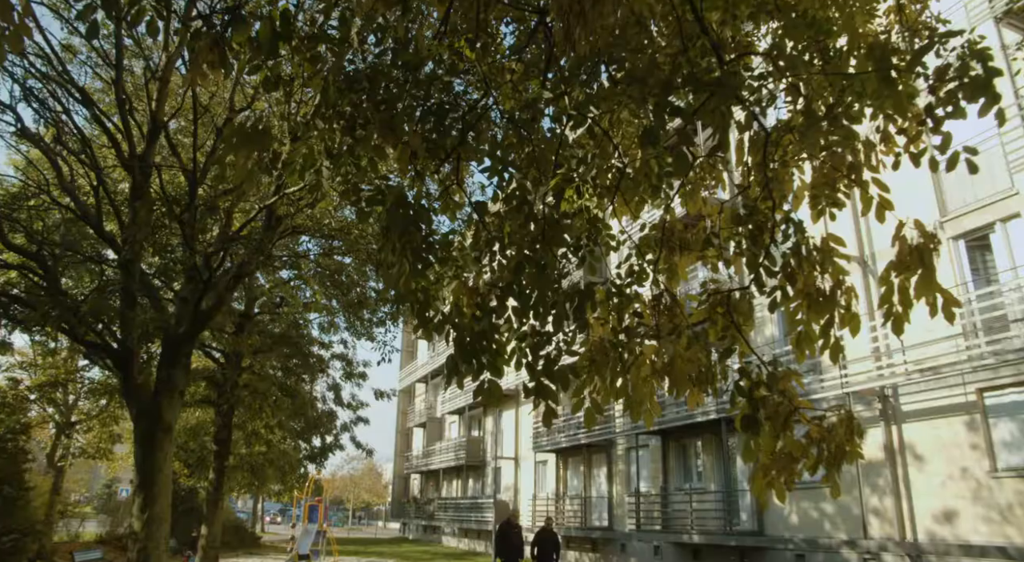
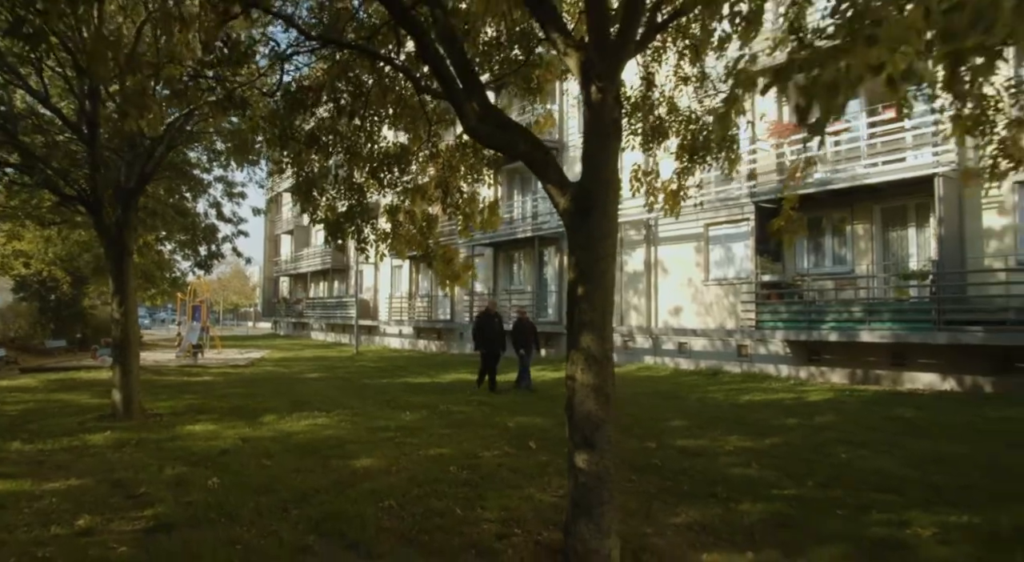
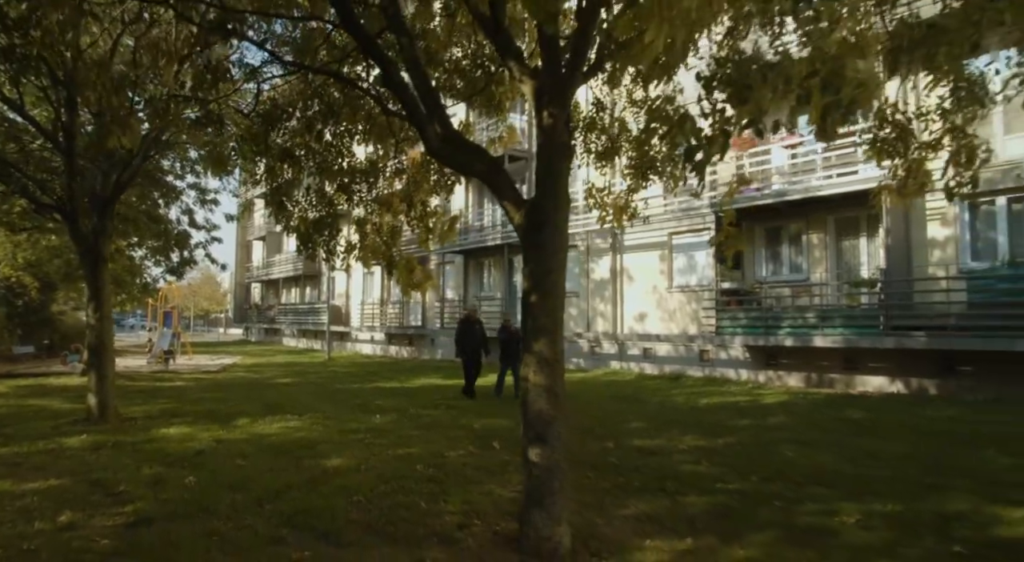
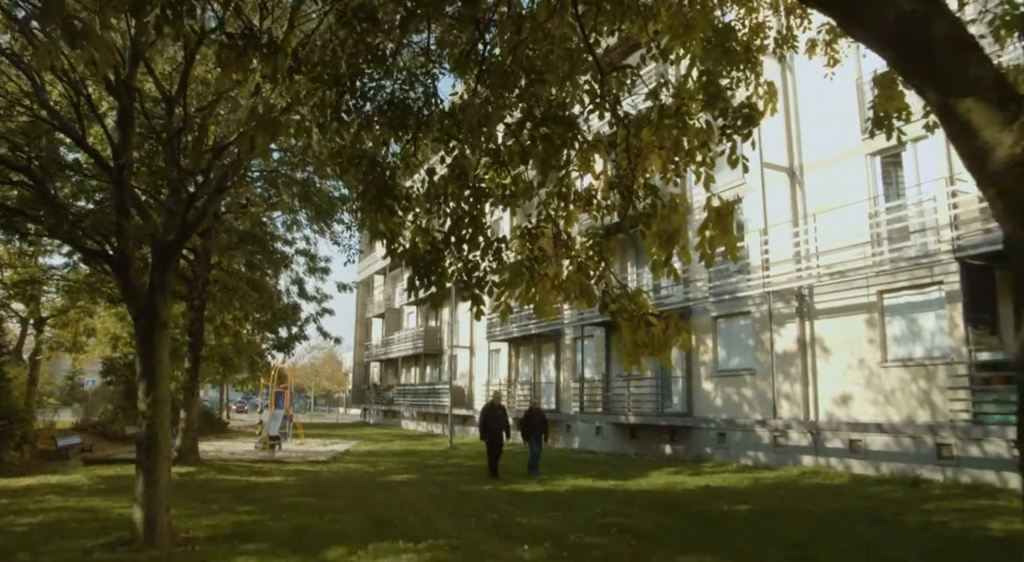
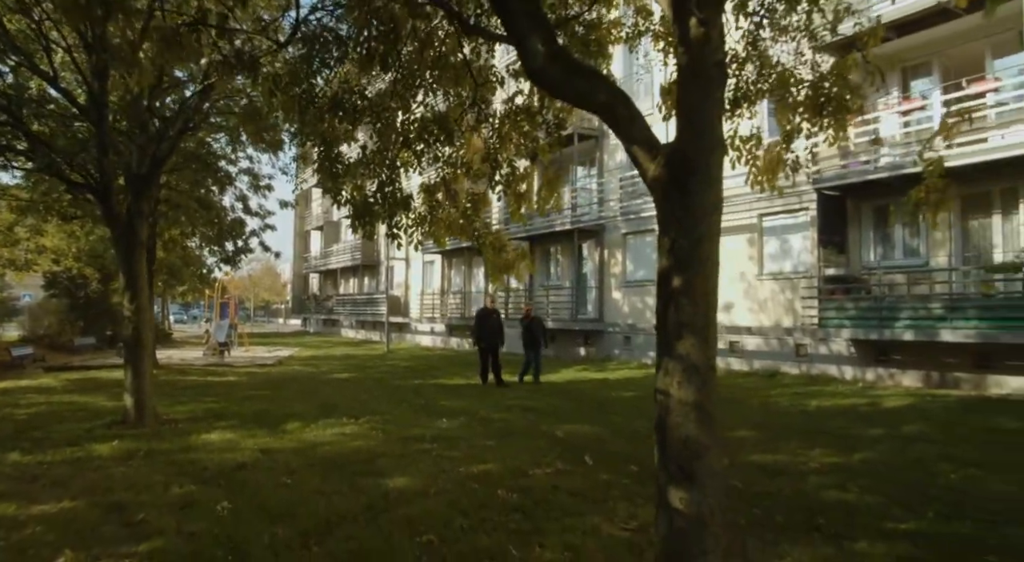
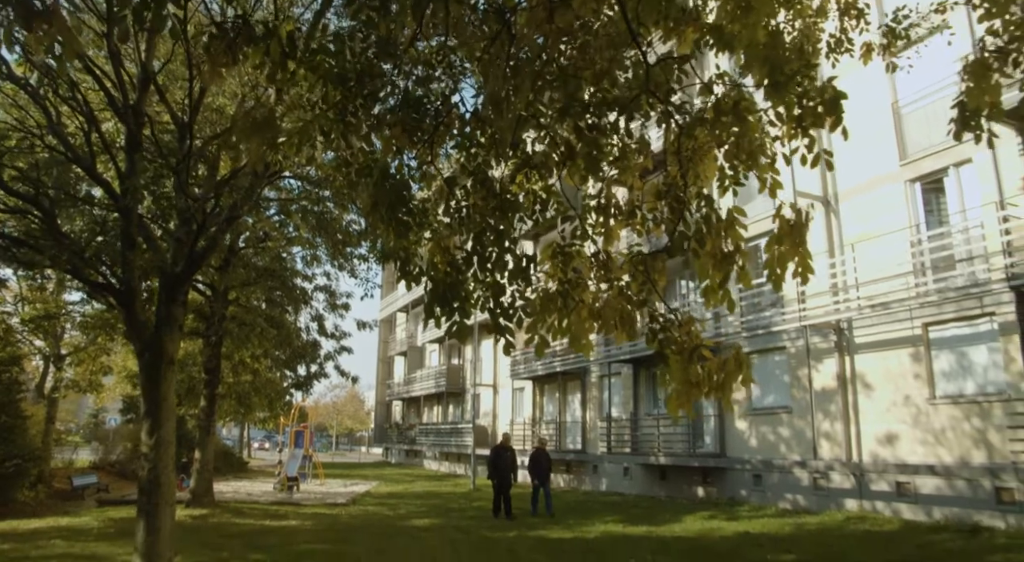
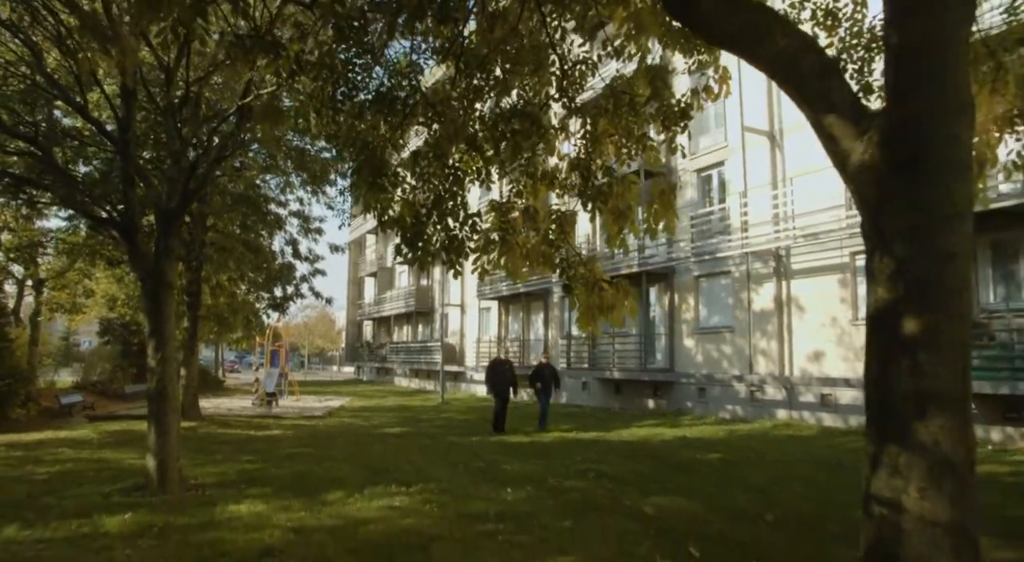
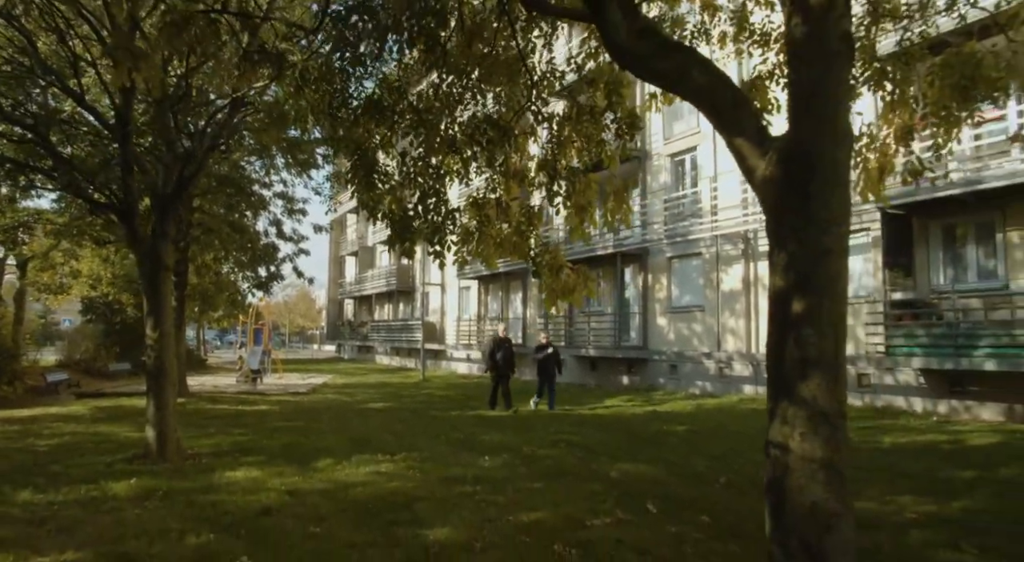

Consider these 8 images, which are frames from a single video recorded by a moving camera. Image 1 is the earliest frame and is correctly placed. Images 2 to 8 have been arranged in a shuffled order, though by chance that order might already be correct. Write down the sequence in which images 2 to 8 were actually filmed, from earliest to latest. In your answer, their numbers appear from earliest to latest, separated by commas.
6, 4, 7, 8, 5, 2, 3
